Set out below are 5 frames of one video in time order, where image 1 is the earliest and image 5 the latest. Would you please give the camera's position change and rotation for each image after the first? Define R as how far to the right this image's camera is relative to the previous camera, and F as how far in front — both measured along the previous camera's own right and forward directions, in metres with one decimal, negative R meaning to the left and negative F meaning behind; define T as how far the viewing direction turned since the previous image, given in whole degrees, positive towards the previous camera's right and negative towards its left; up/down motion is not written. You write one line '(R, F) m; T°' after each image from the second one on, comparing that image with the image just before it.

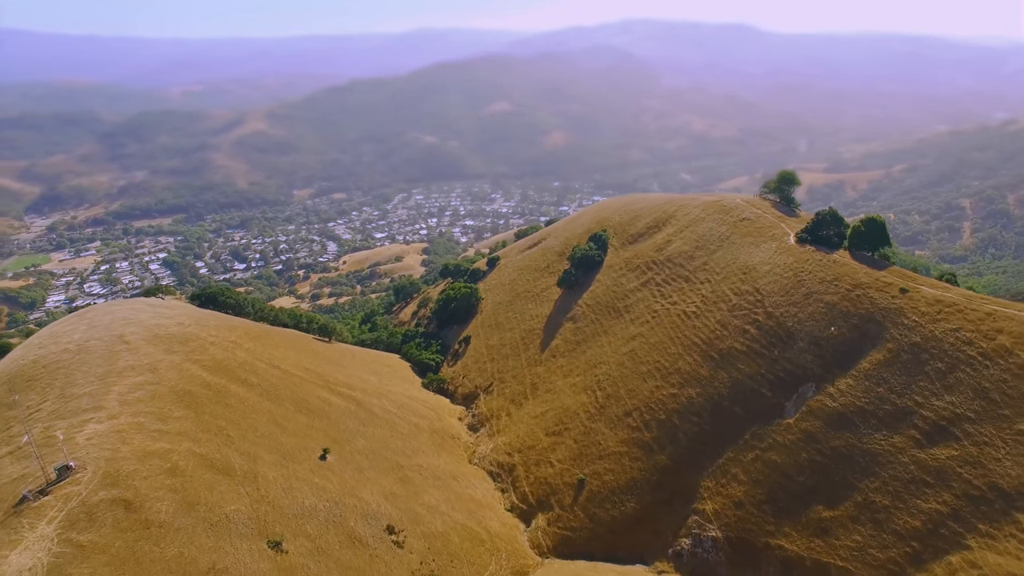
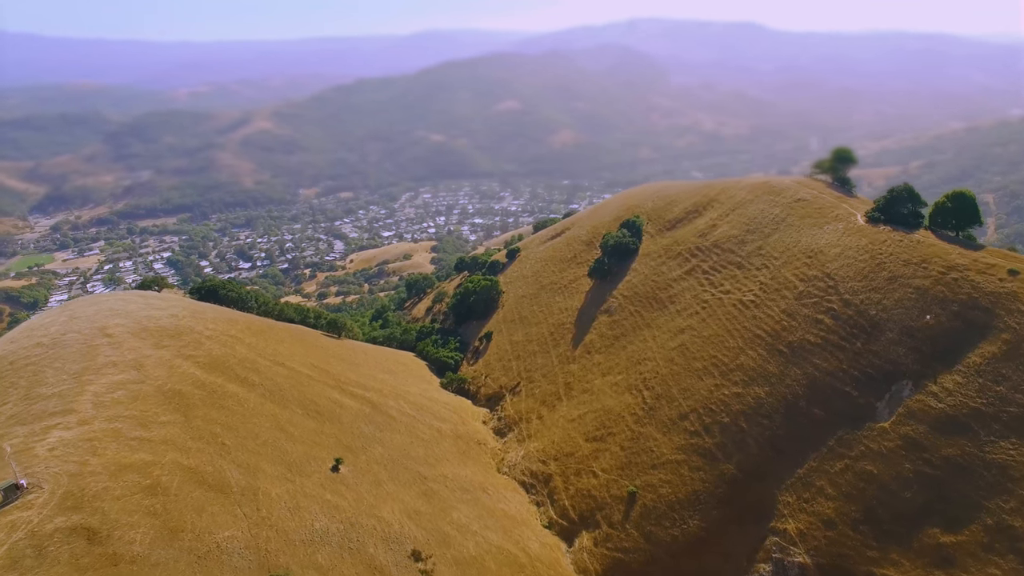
(-1.1, +3.5) m; 0°
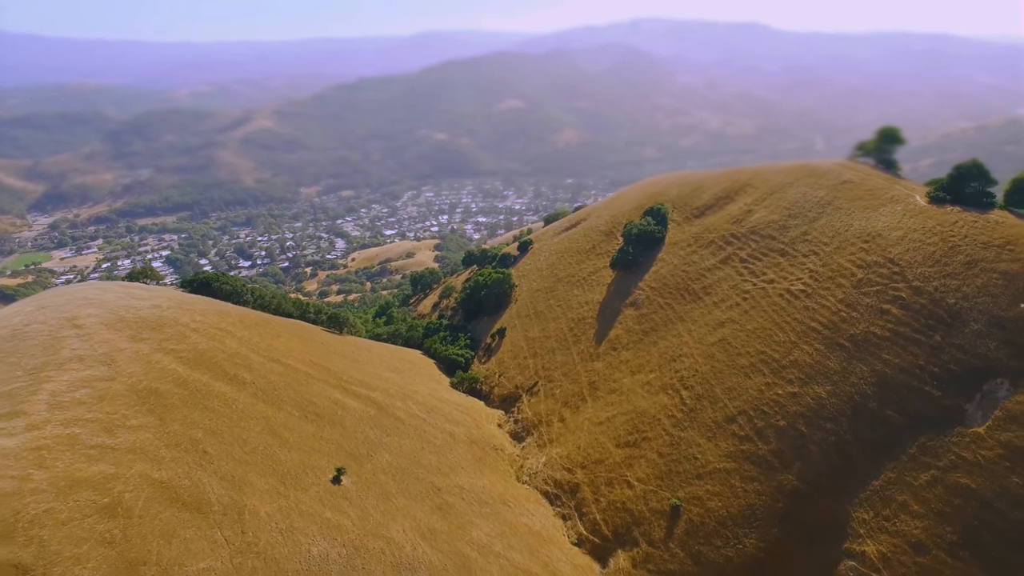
(-0.7, +2.8) m; 0°
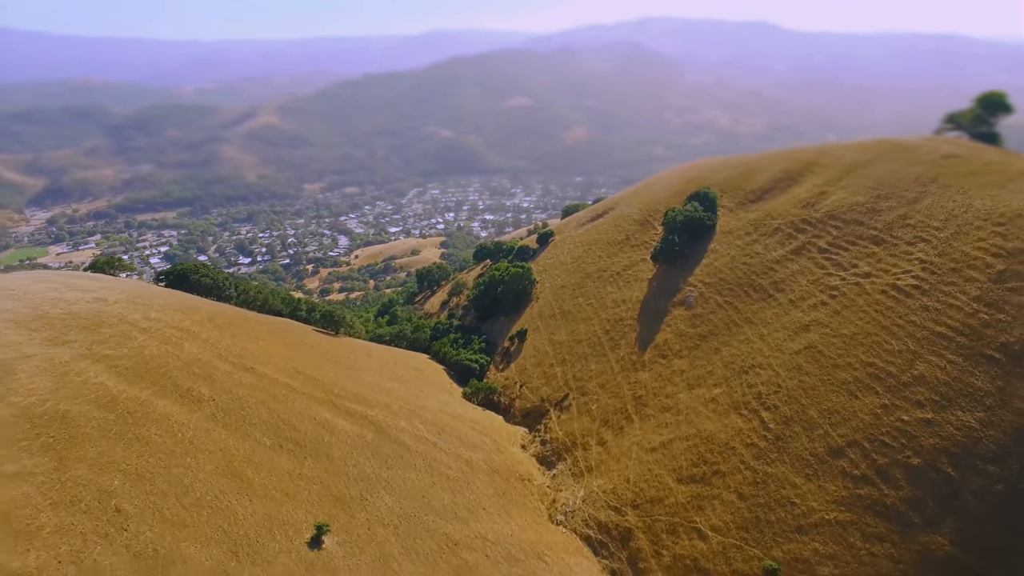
(-0.8, +5.1) m; 0°
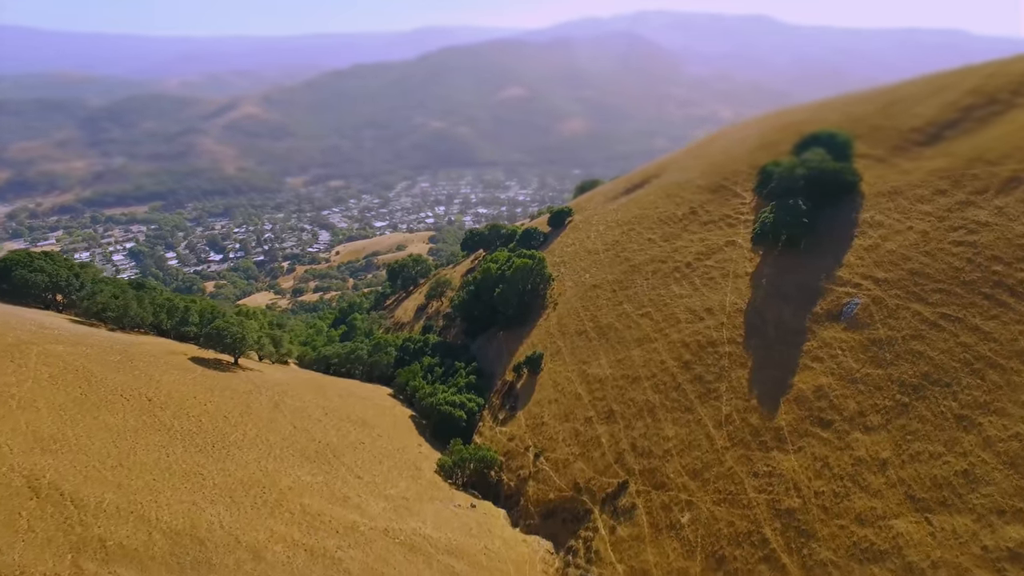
(-0.4, +12.4) m; +1°
